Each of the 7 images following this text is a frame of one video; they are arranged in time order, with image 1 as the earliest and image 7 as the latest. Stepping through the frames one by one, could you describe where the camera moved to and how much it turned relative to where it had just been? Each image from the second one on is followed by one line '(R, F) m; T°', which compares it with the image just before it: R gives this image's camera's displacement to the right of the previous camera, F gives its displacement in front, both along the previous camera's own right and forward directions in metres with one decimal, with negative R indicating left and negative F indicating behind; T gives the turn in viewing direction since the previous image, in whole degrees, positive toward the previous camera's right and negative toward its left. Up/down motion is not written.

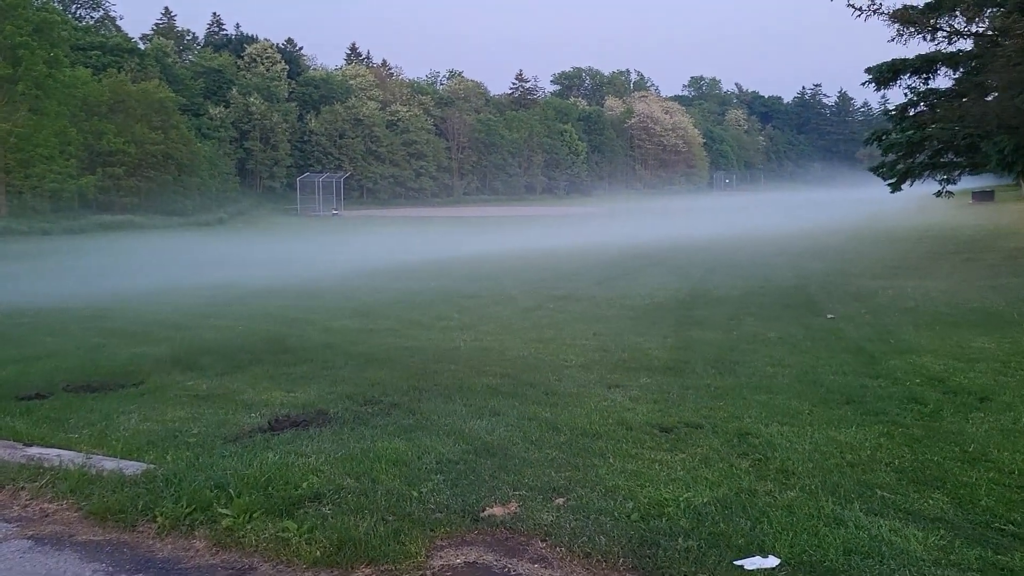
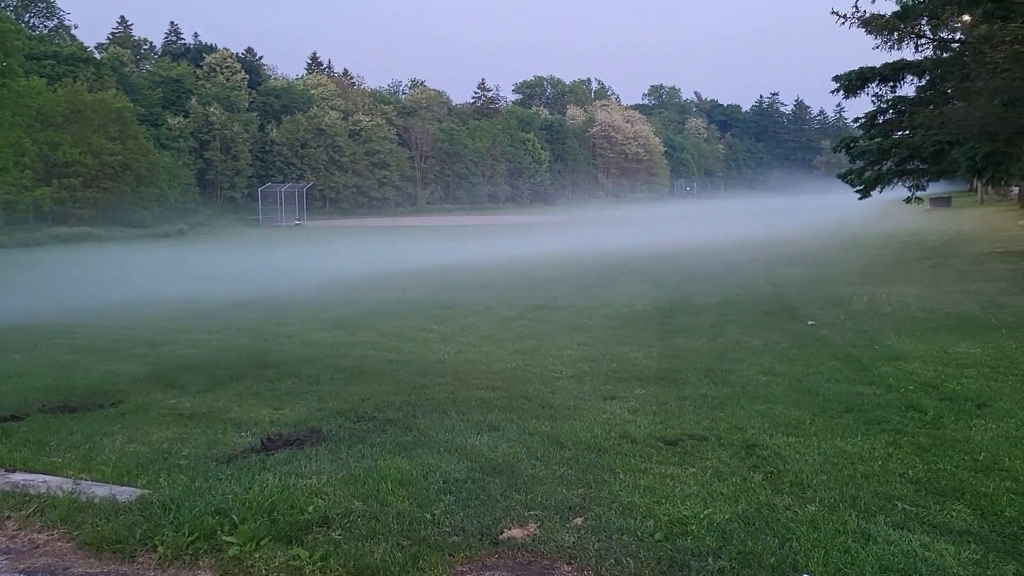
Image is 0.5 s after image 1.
(-0.2, +0.1) m; +2°
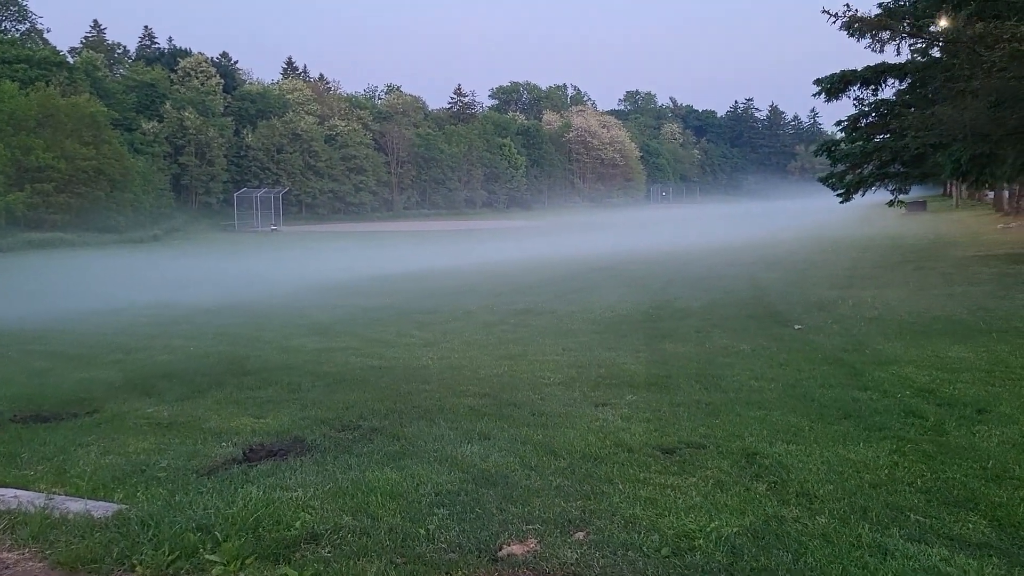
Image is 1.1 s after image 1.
(-0.1, +0.2) m; +1°
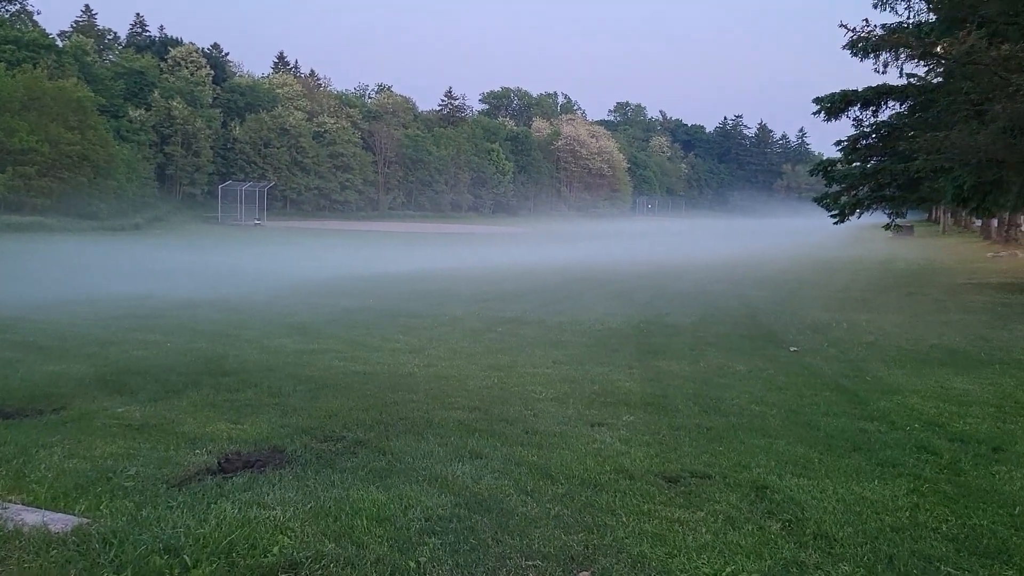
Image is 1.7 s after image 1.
(-0.1, +0.3) m; +1°
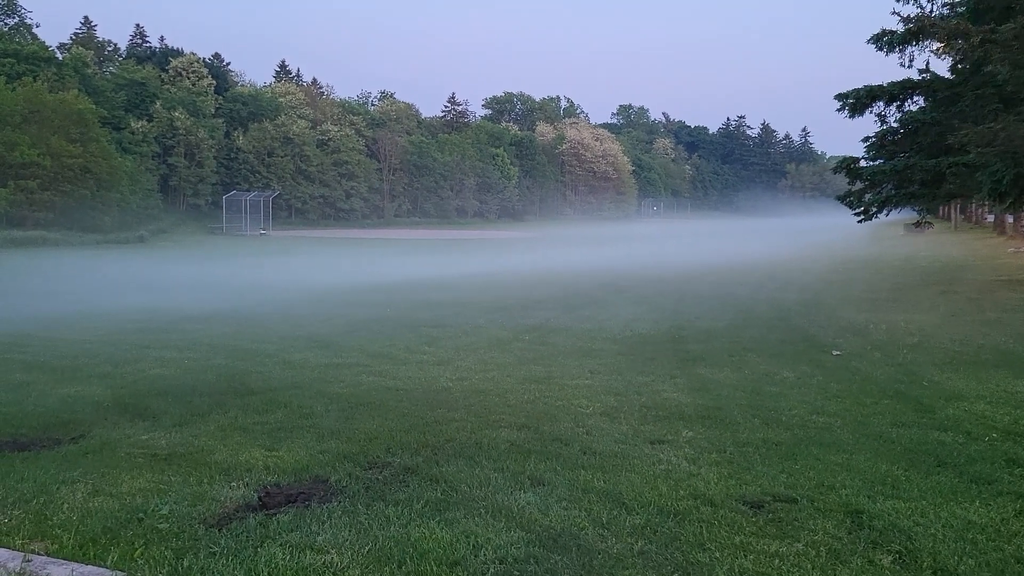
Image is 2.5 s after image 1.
(-0.2, +0.4) m; 0°
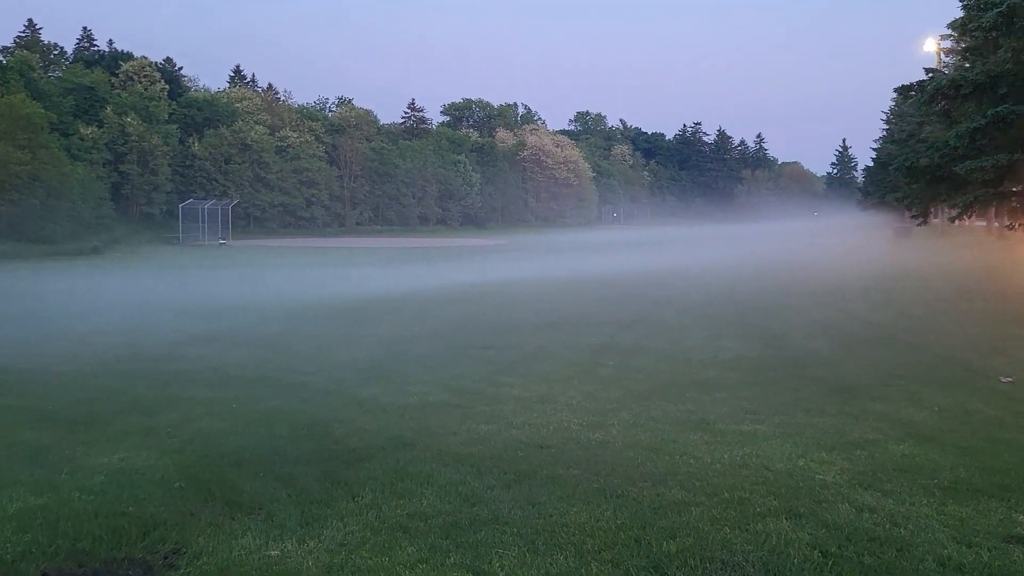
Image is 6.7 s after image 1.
(-1.3, +1.8) m; +3°
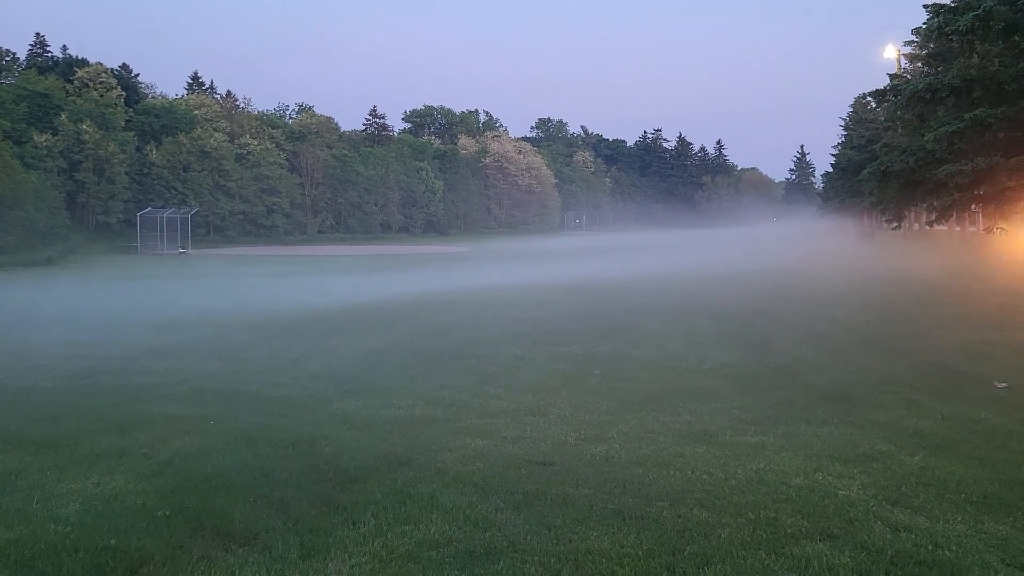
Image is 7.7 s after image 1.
(-0.2, +0.3) m; +2°
